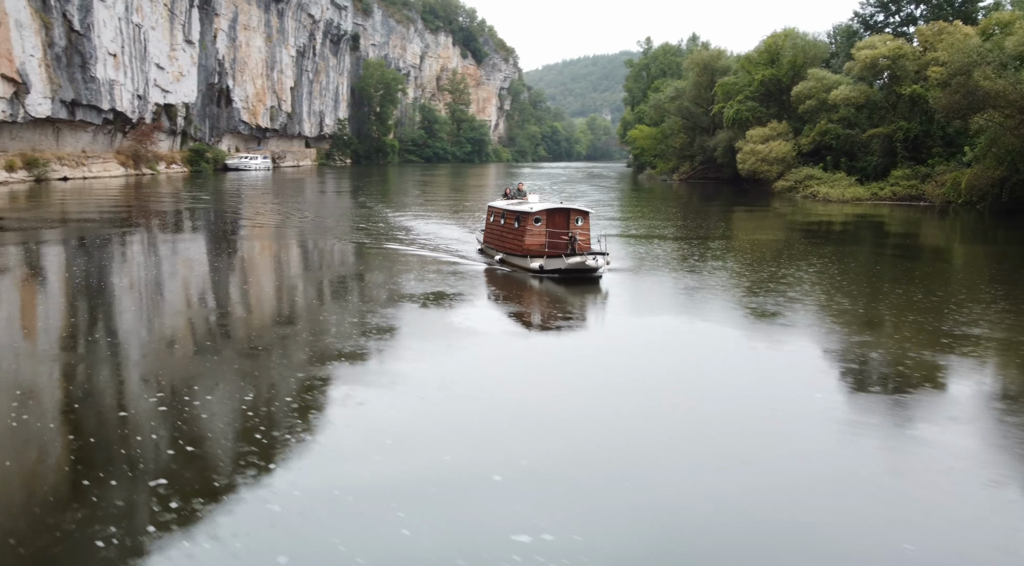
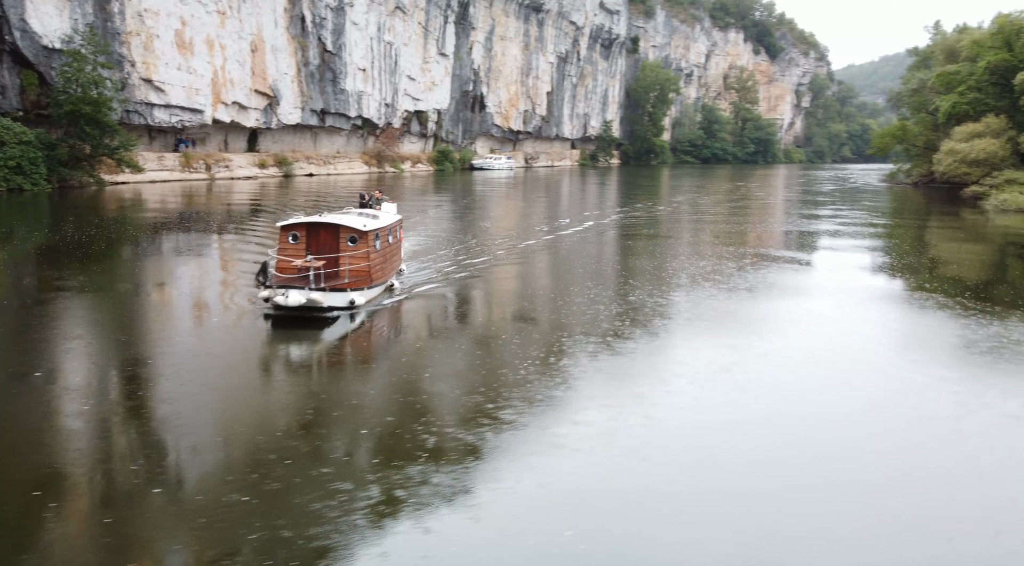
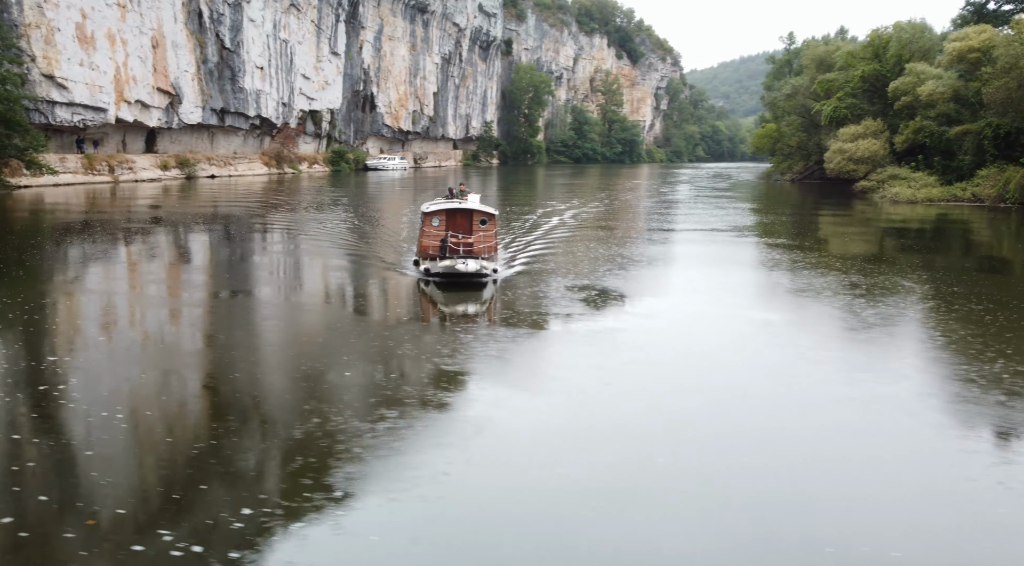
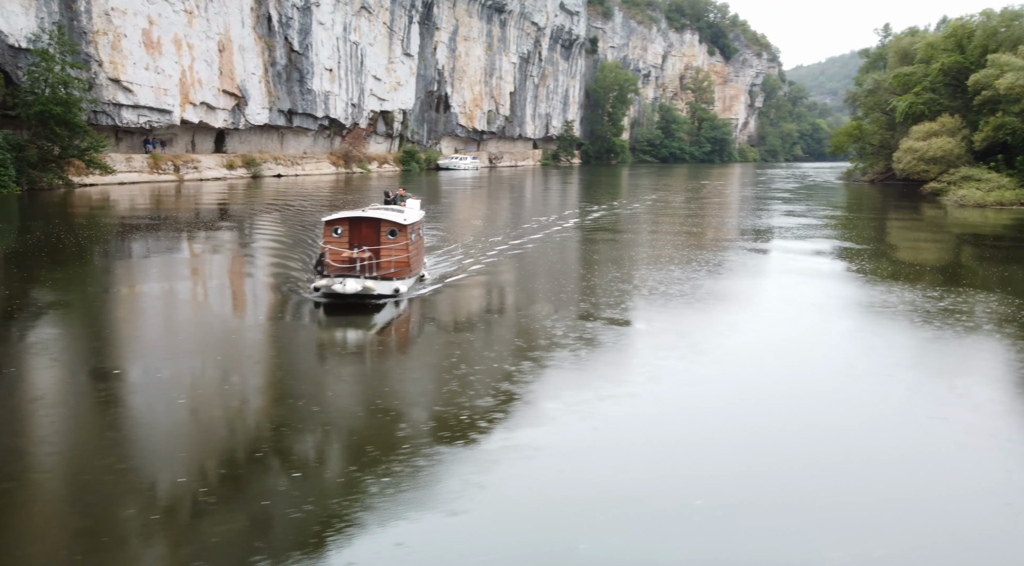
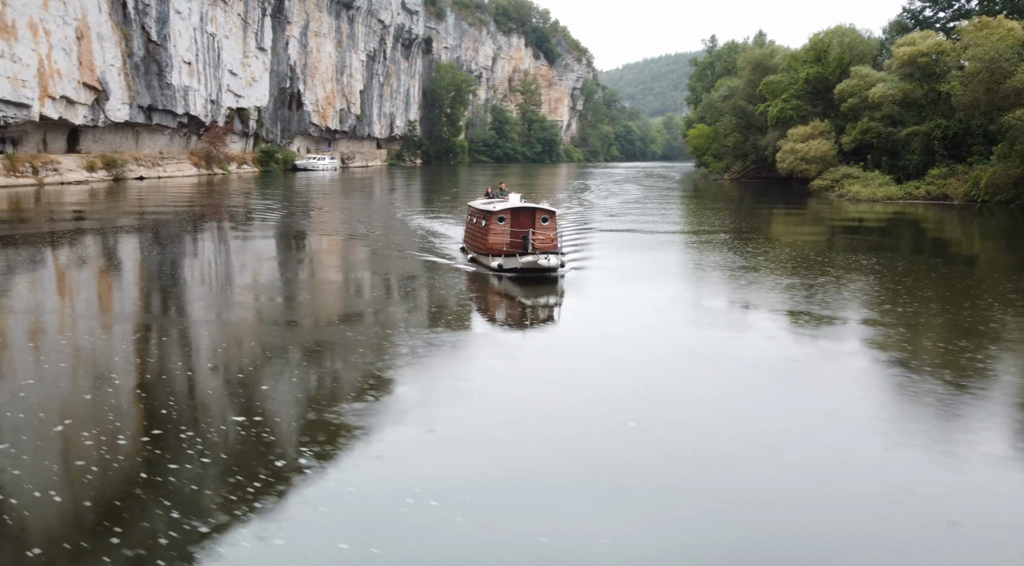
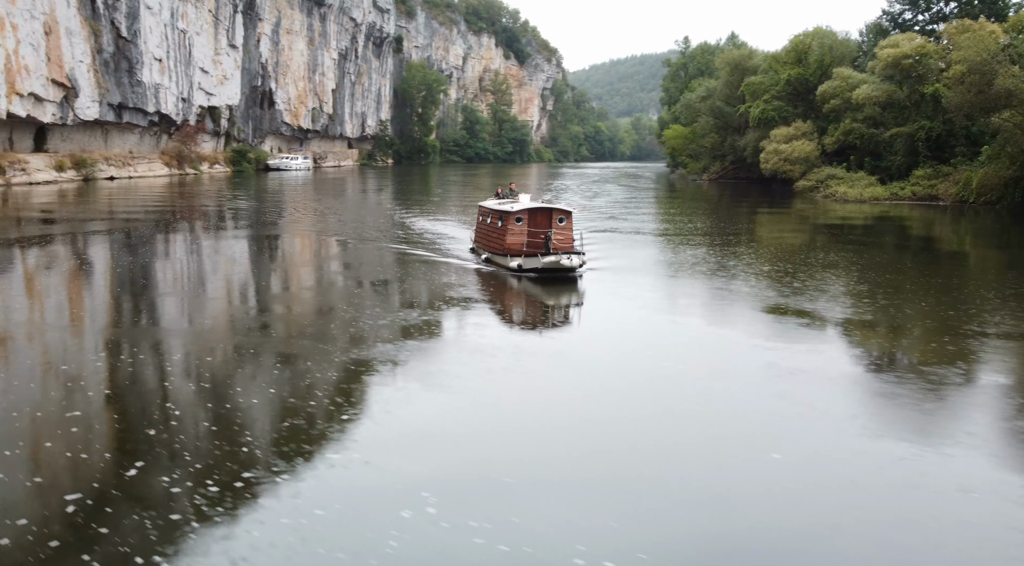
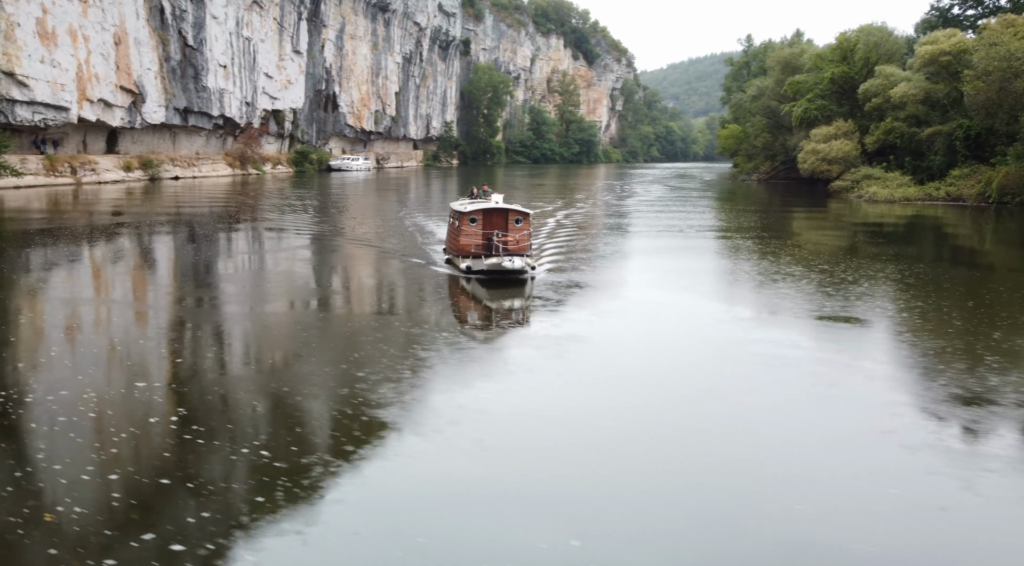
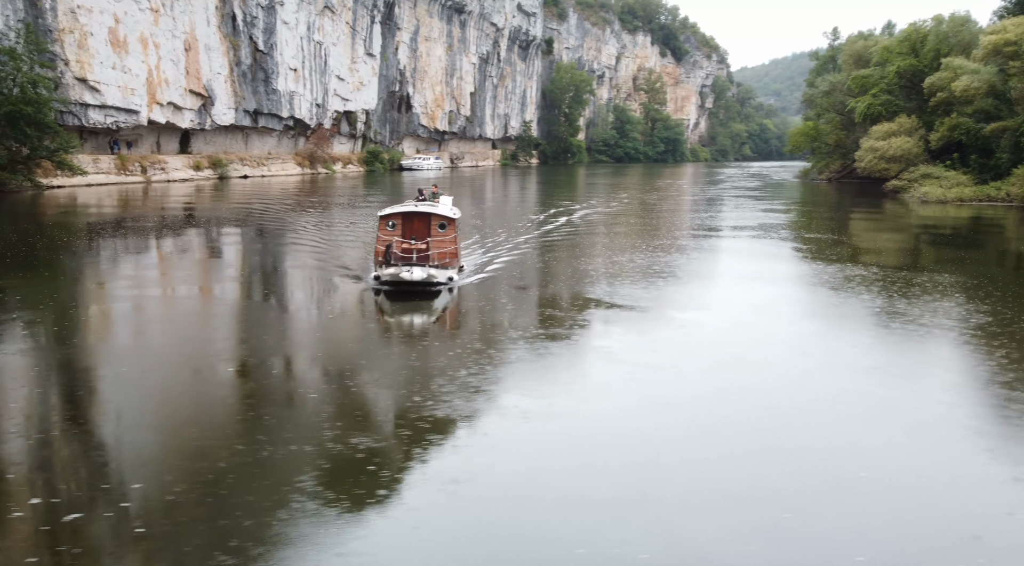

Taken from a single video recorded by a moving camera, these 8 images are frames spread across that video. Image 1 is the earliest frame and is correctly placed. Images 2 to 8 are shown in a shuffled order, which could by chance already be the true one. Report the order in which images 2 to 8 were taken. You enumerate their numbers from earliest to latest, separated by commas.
6, 5, 7, 3, 8, 4, 2
